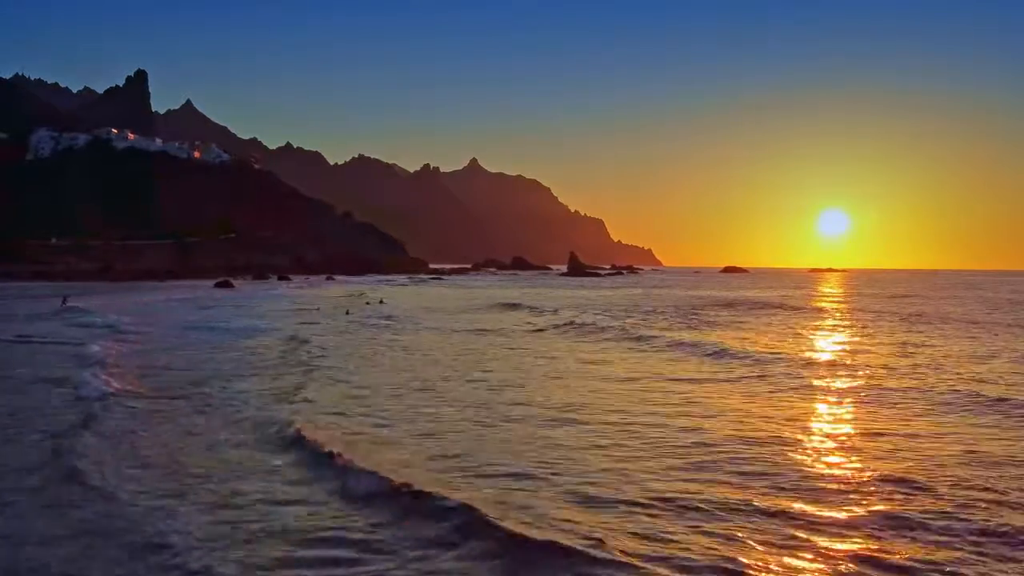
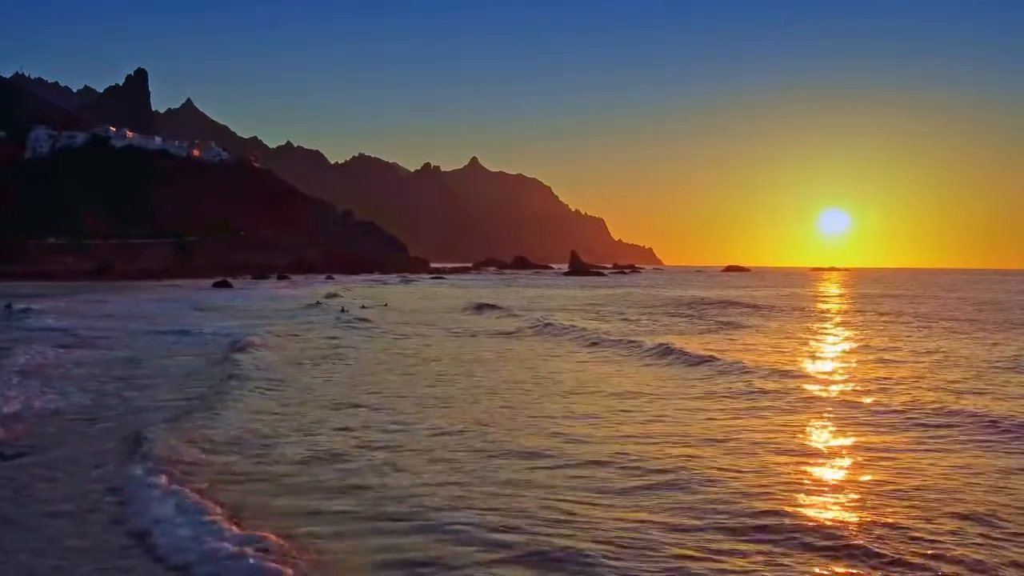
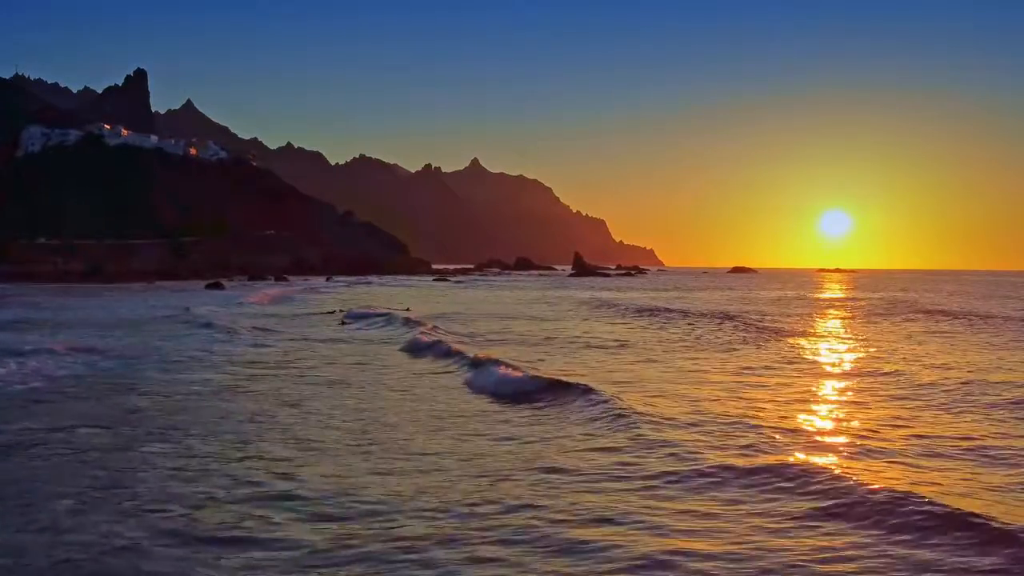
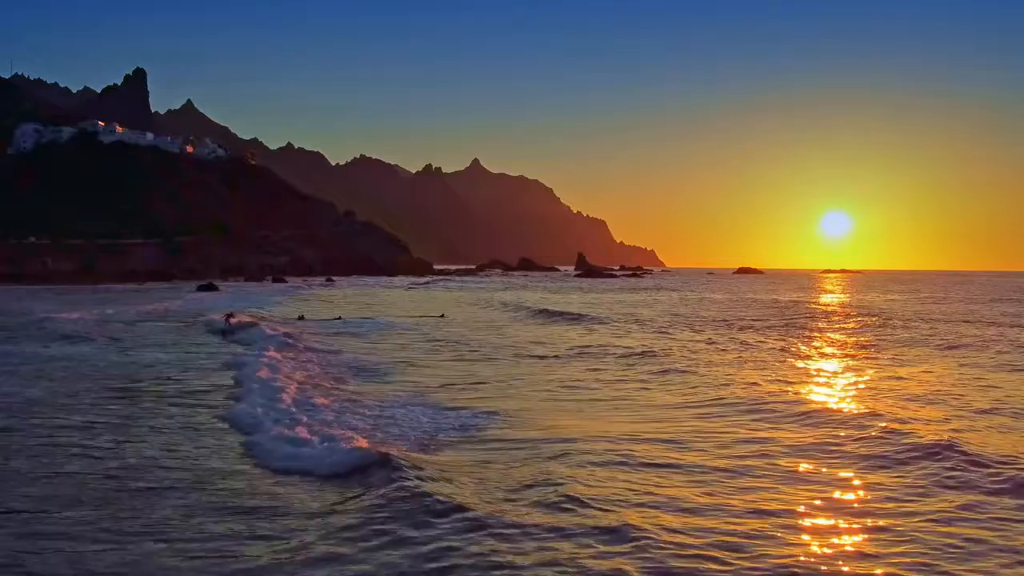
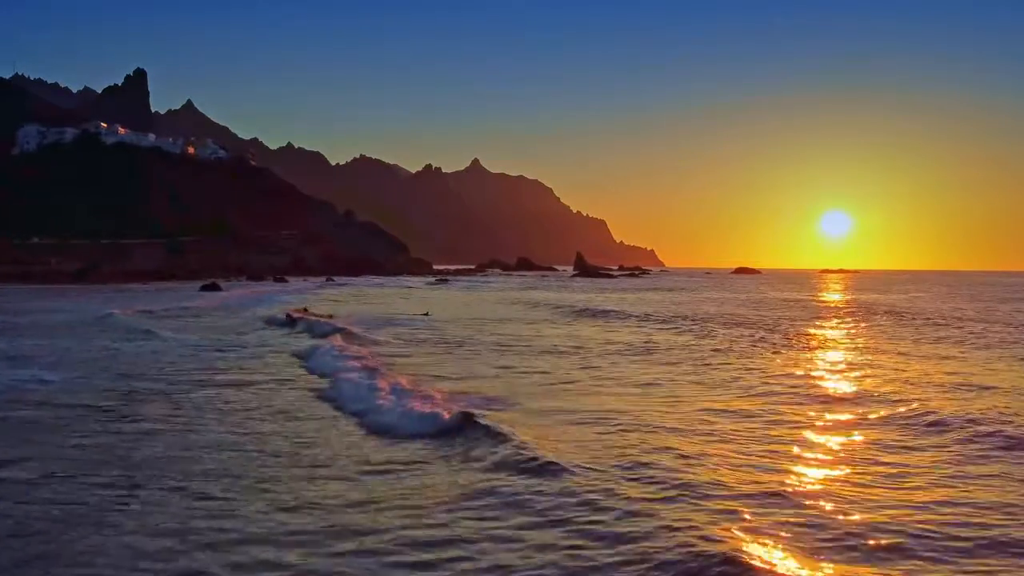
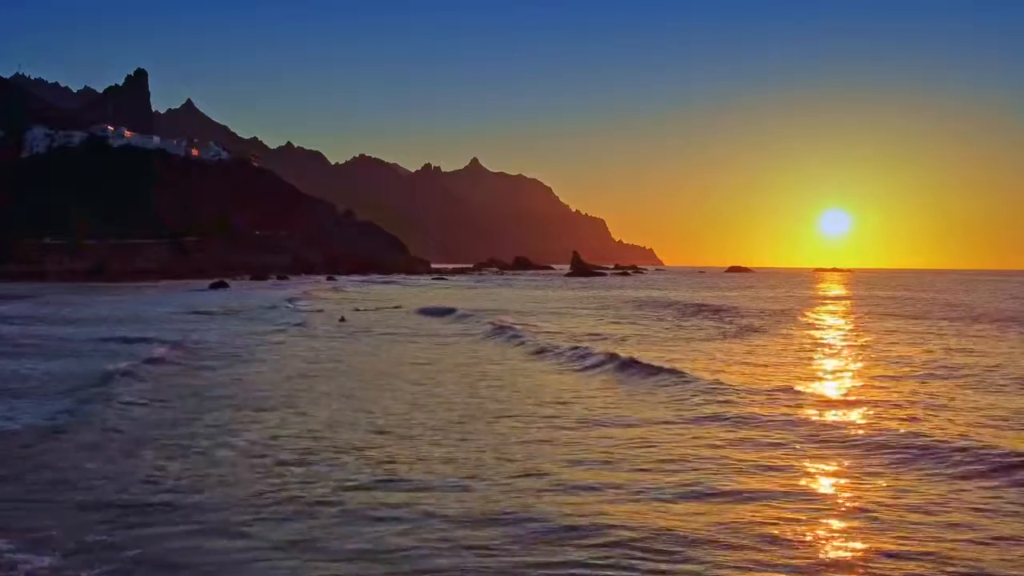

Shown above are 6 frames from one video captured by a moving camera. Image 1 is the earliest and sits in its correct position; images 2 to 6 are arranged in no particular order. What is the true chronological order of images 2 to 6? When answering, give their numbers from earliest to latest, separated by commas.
2, 6, 3, 5, 4
